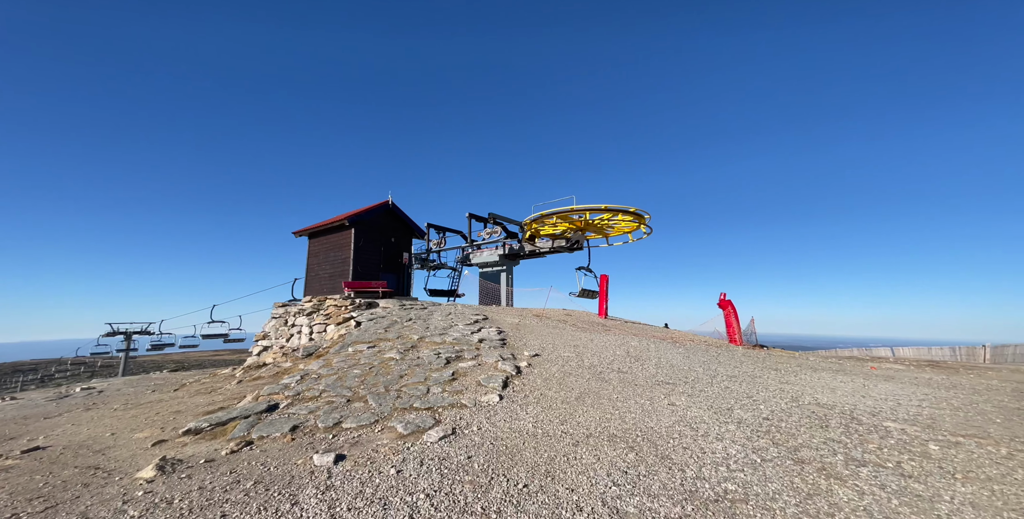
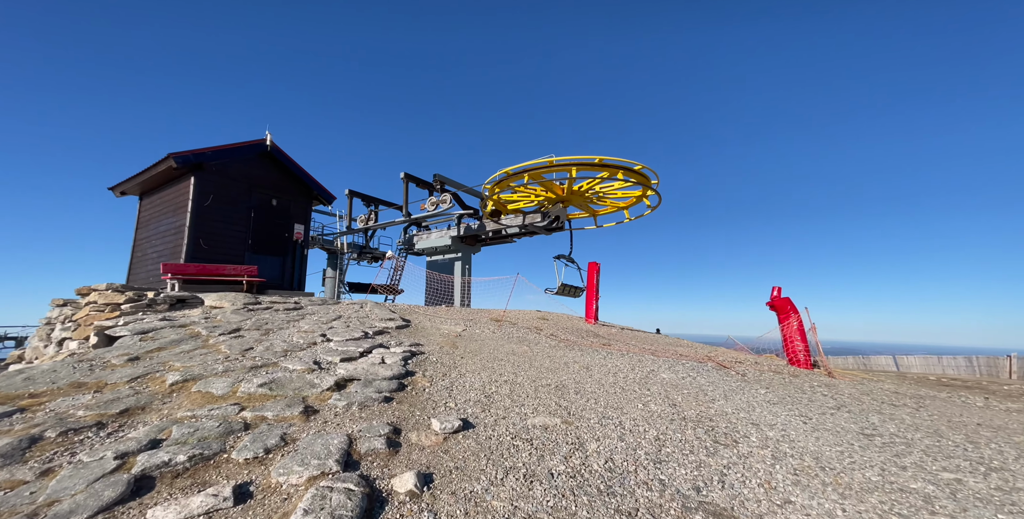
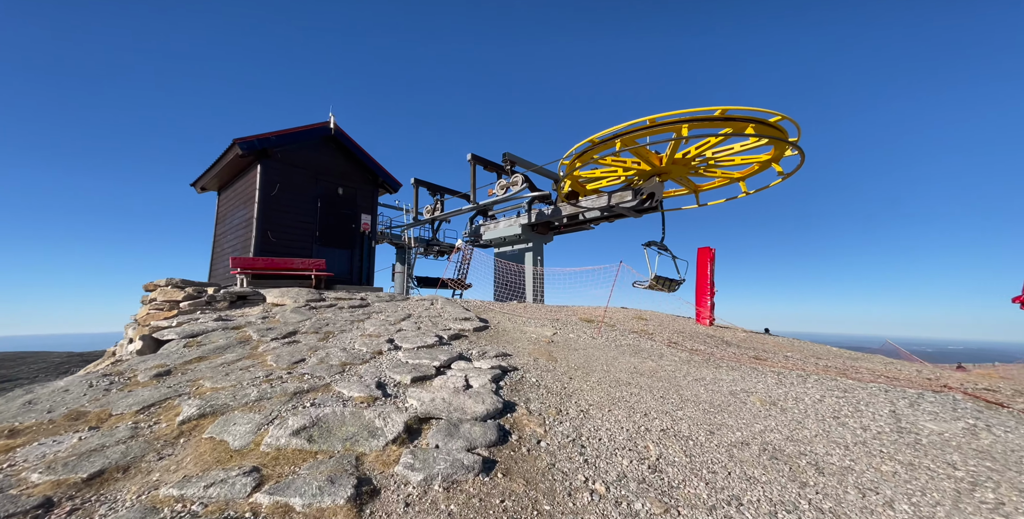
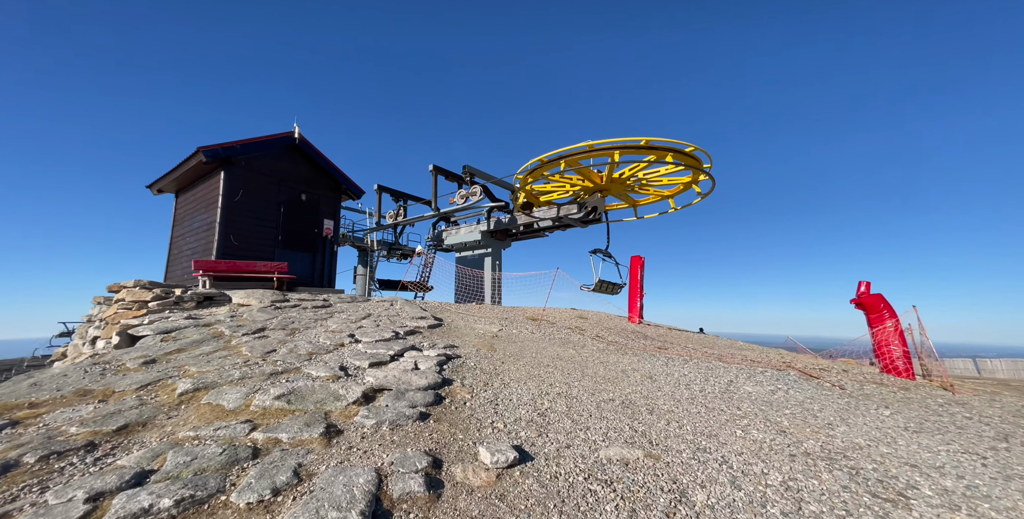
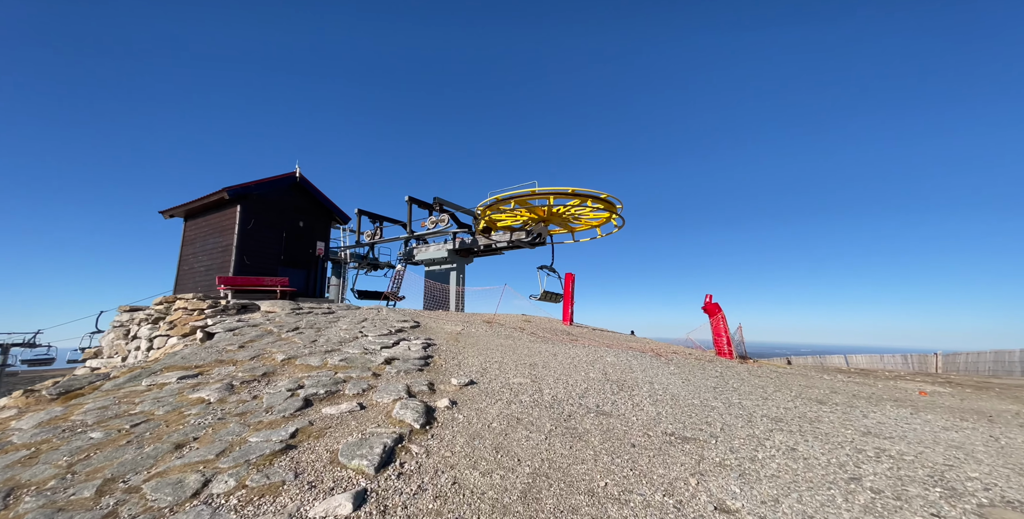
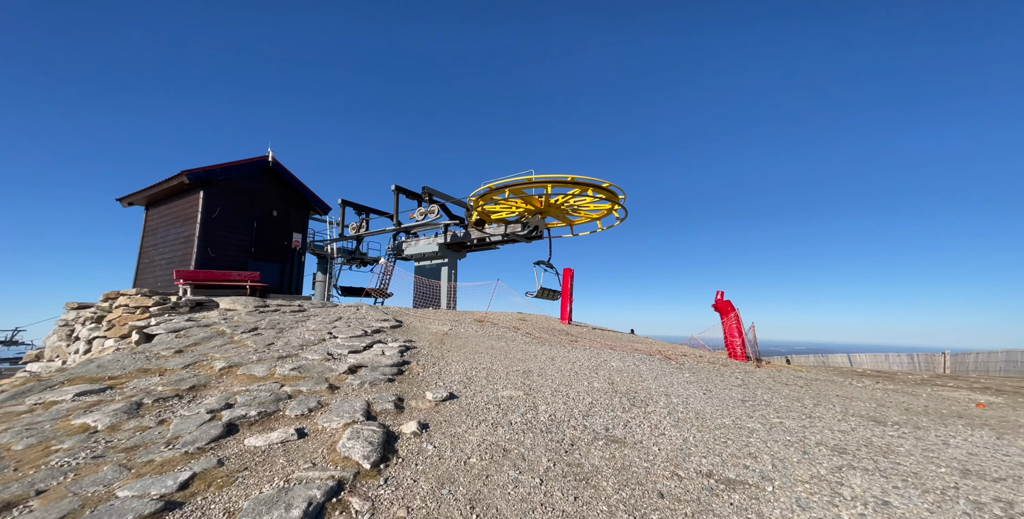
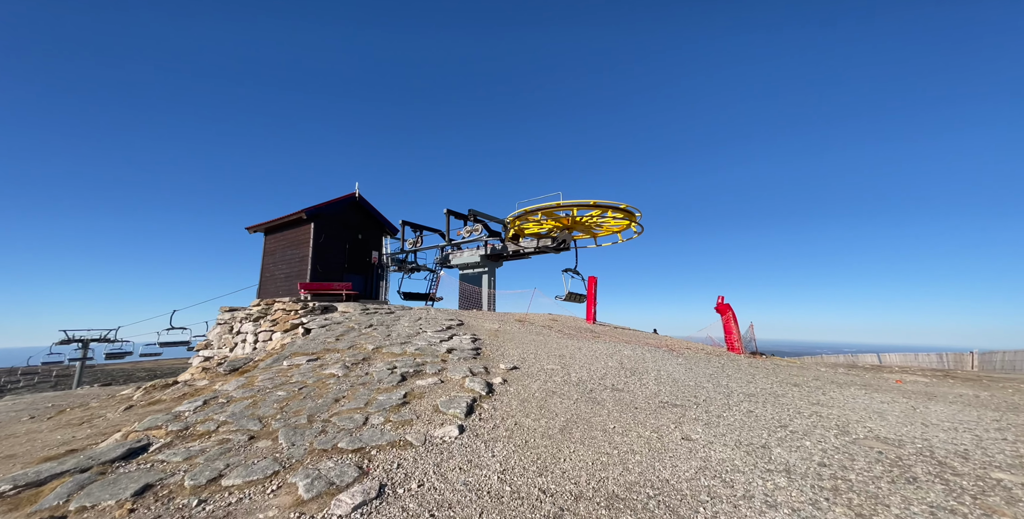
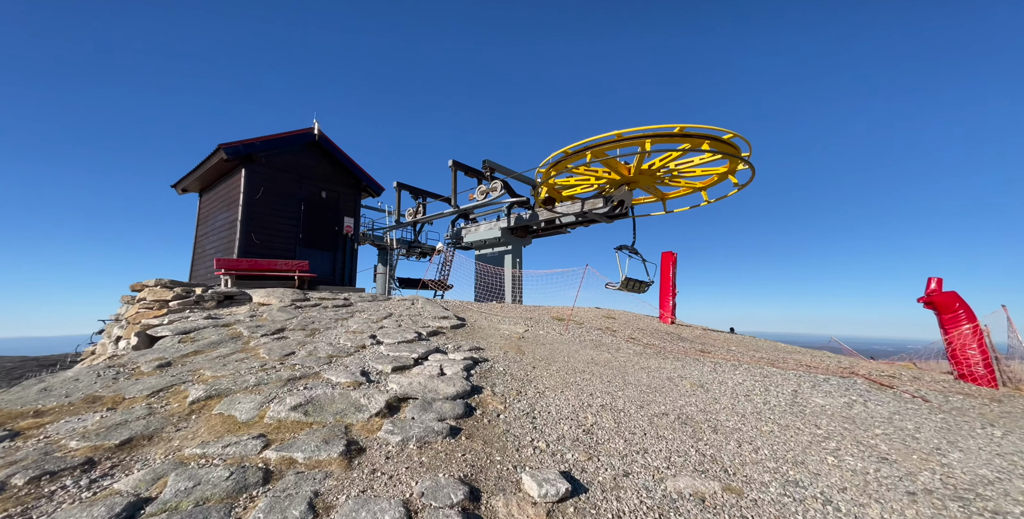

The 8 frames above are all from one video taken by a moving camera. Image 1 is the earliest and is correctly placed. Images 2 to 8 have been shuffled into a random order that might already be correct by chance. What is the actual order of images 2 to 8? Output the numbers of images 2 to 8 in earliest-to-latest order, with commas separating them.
7, 5, 6, 2, 4, 8, 3
